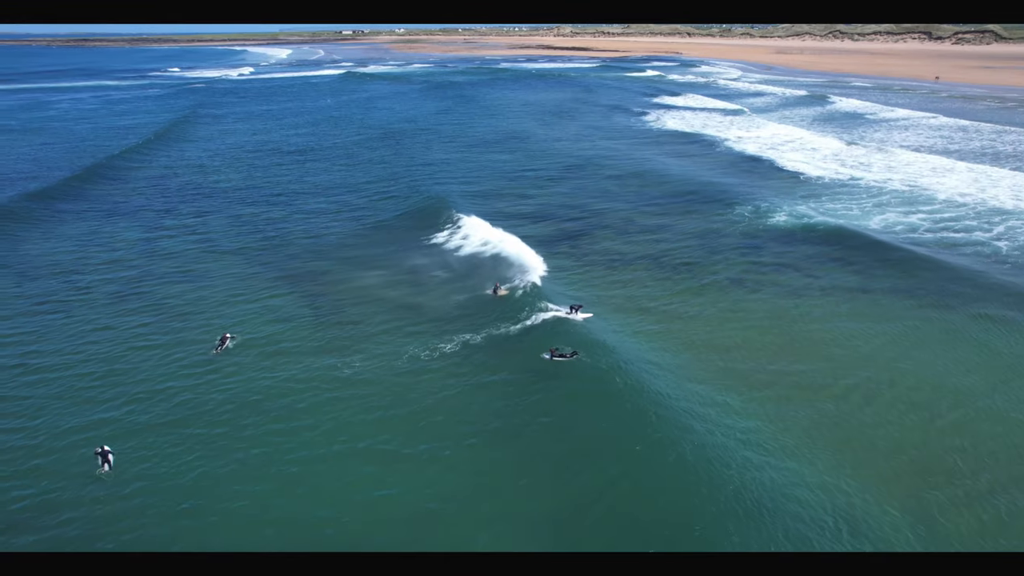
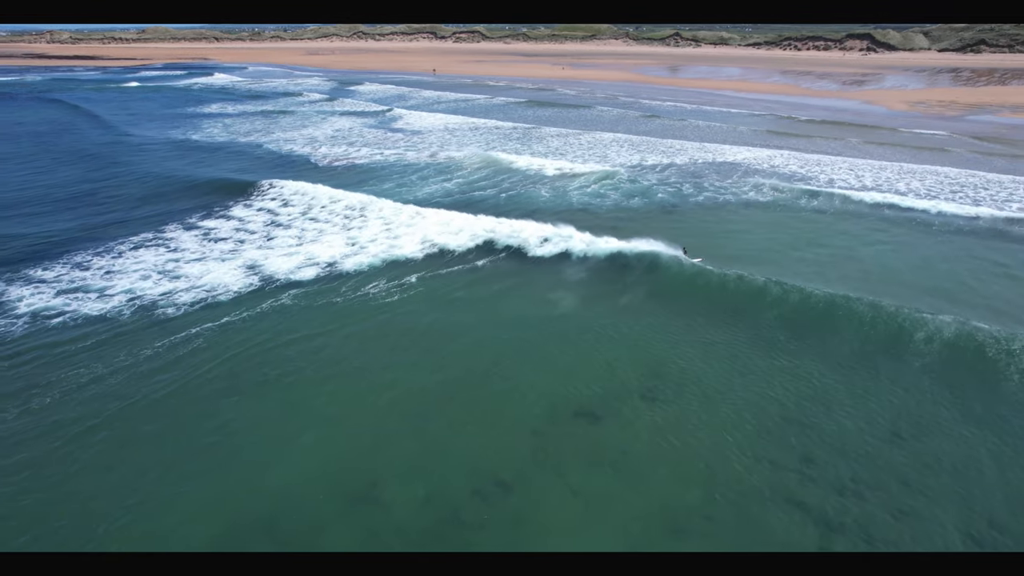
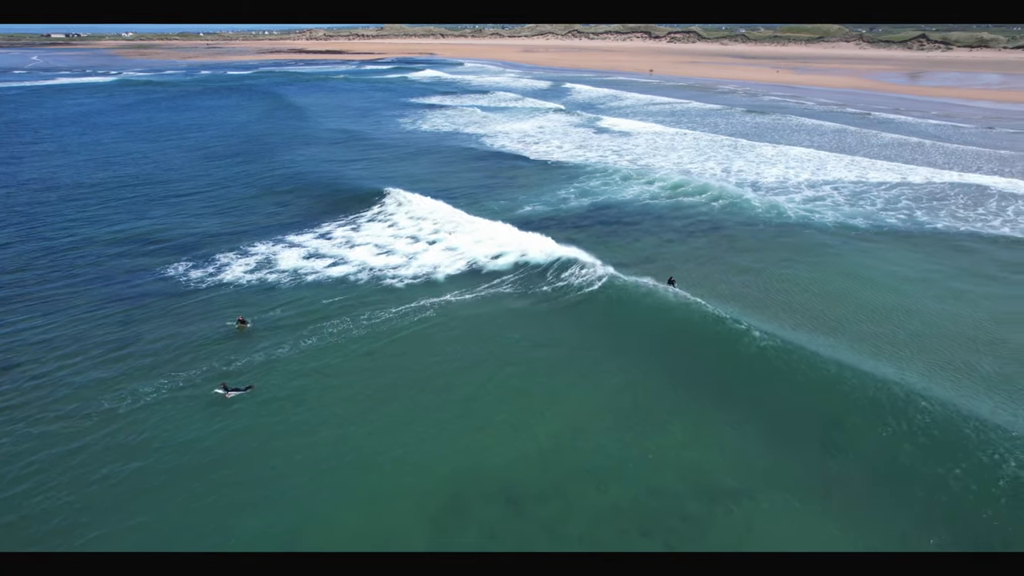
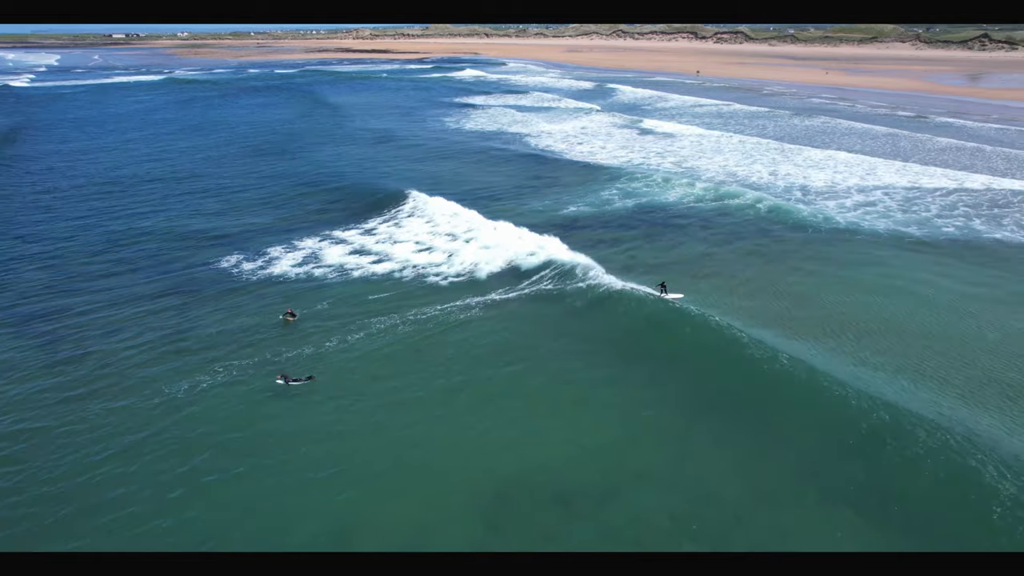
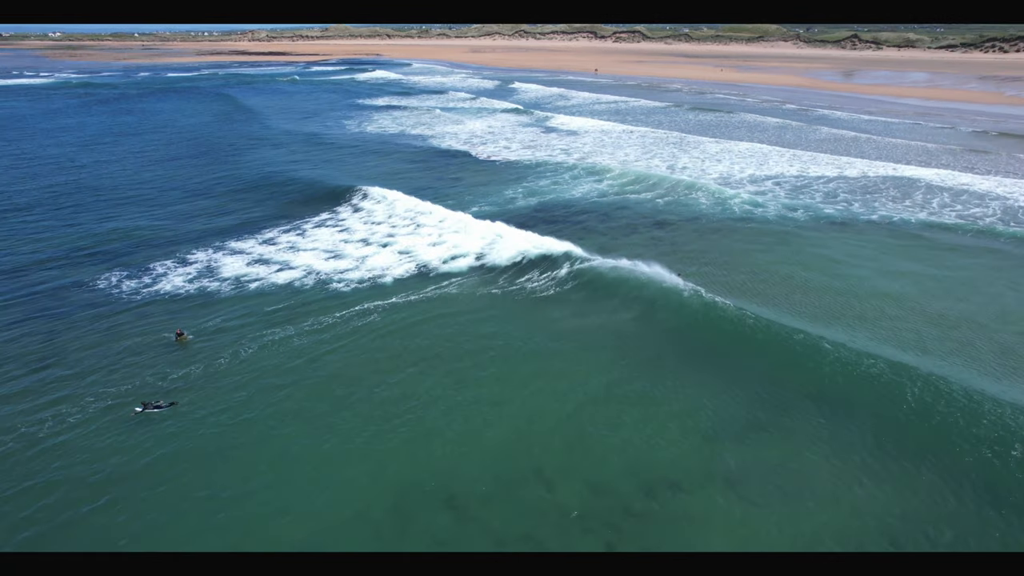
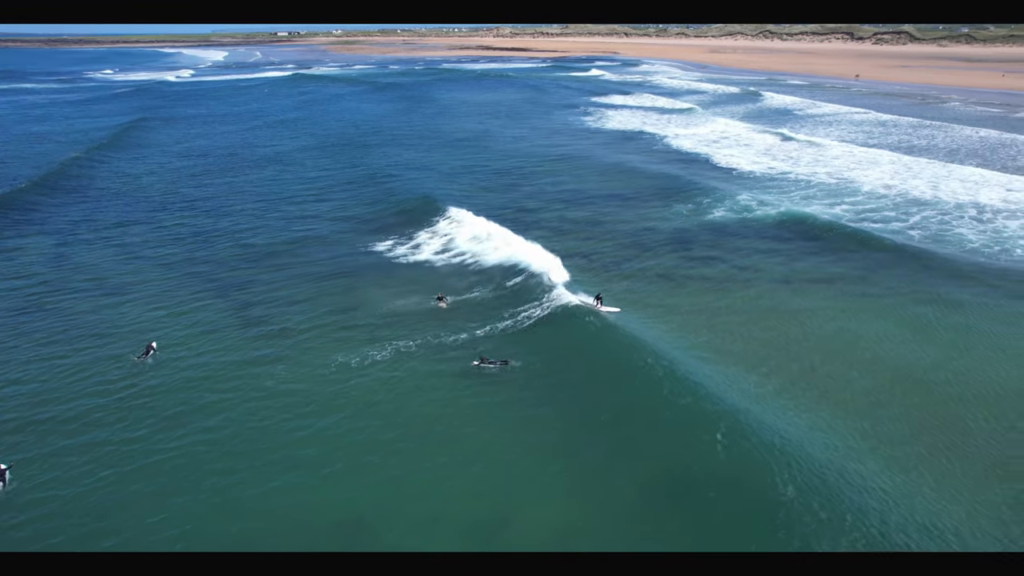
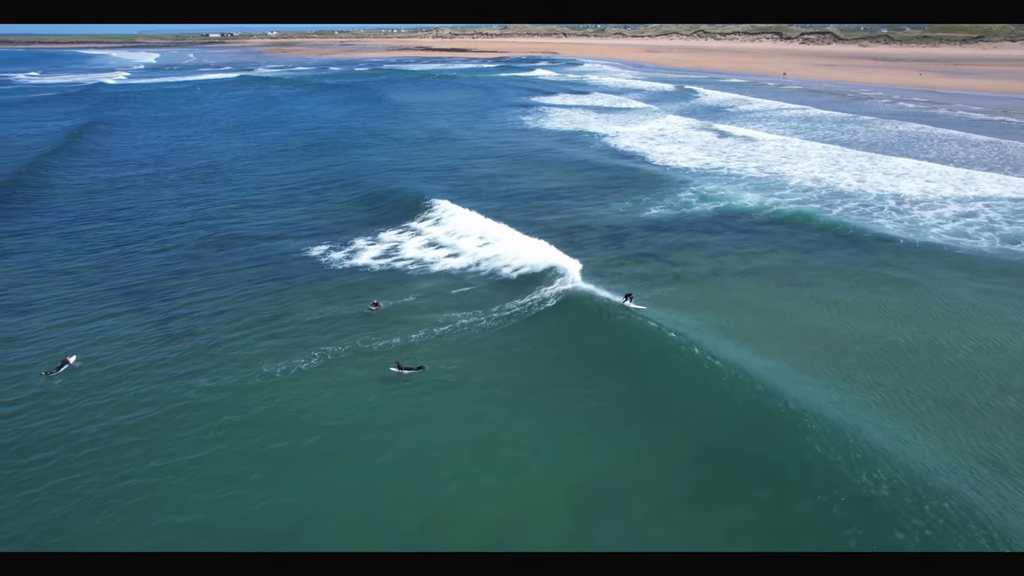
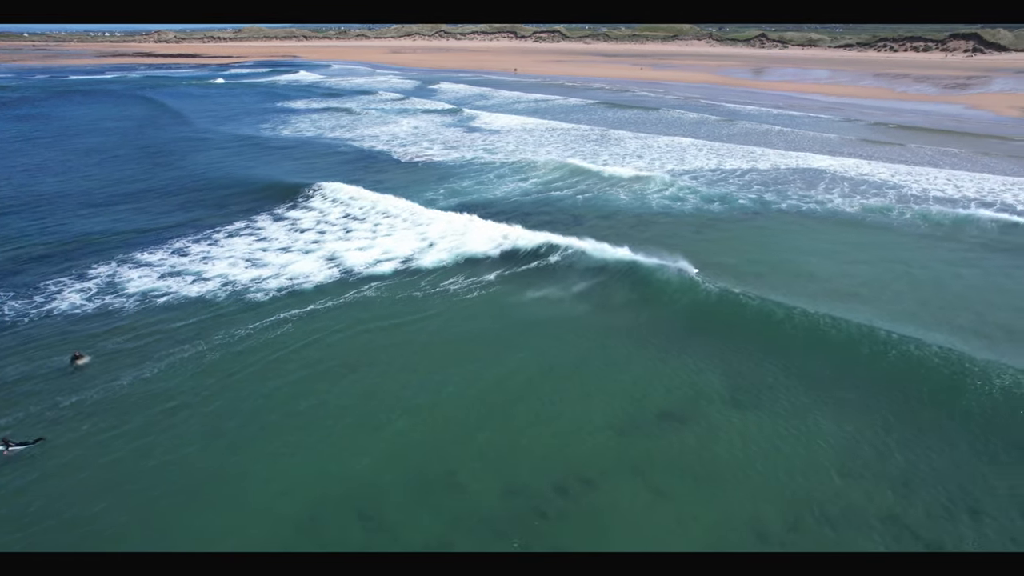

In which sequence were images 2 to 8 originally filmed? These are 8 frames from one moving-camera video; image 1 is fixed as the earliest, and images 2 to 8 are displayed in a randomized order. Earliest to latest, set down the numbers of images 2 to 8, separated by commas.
6, 7, 4, 3, 5, 8, 2
